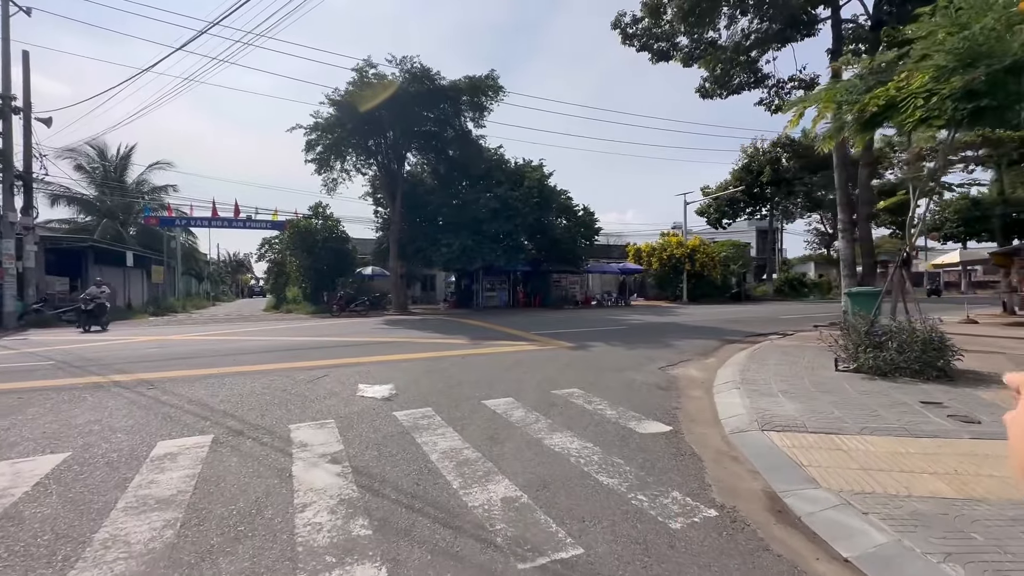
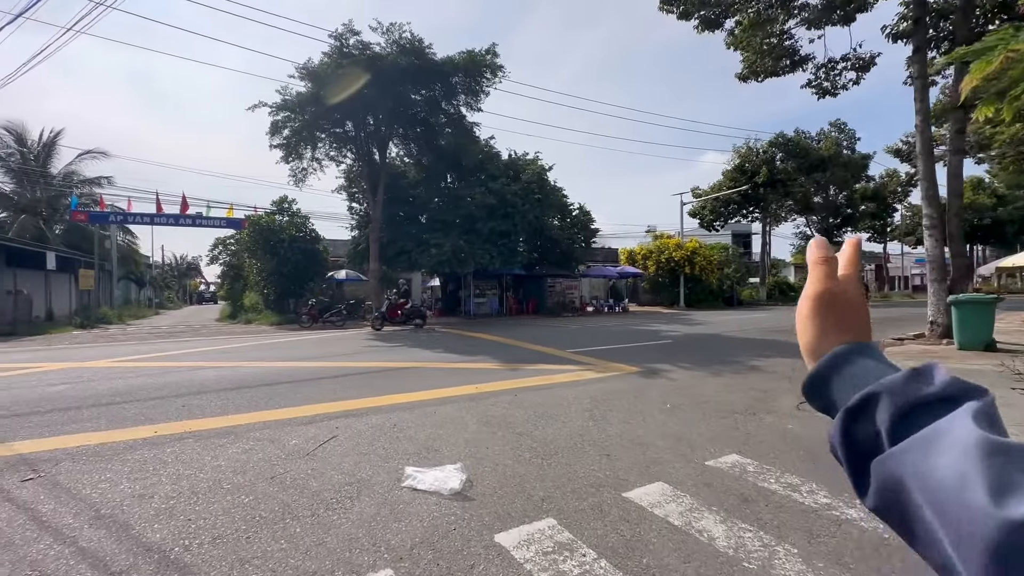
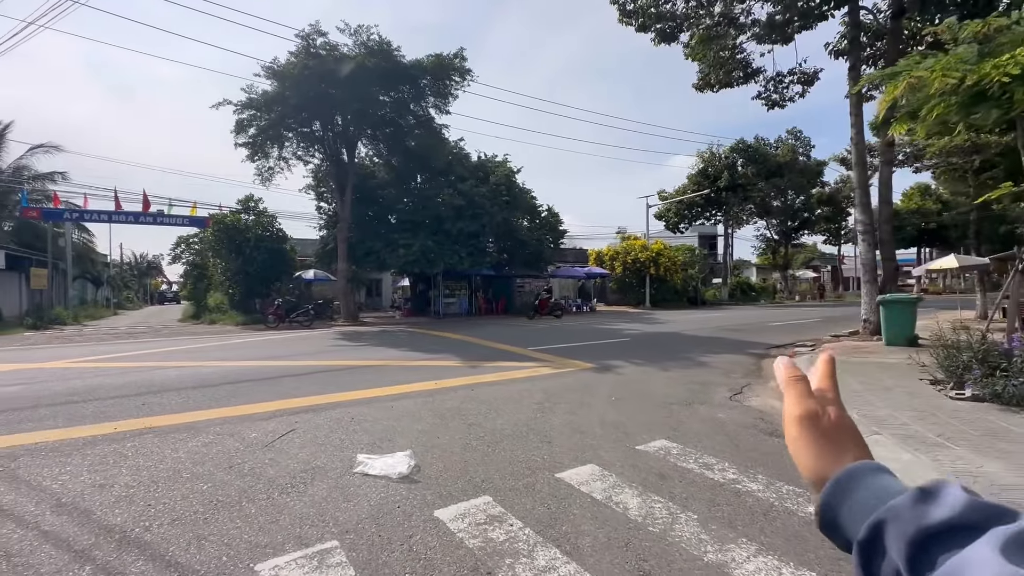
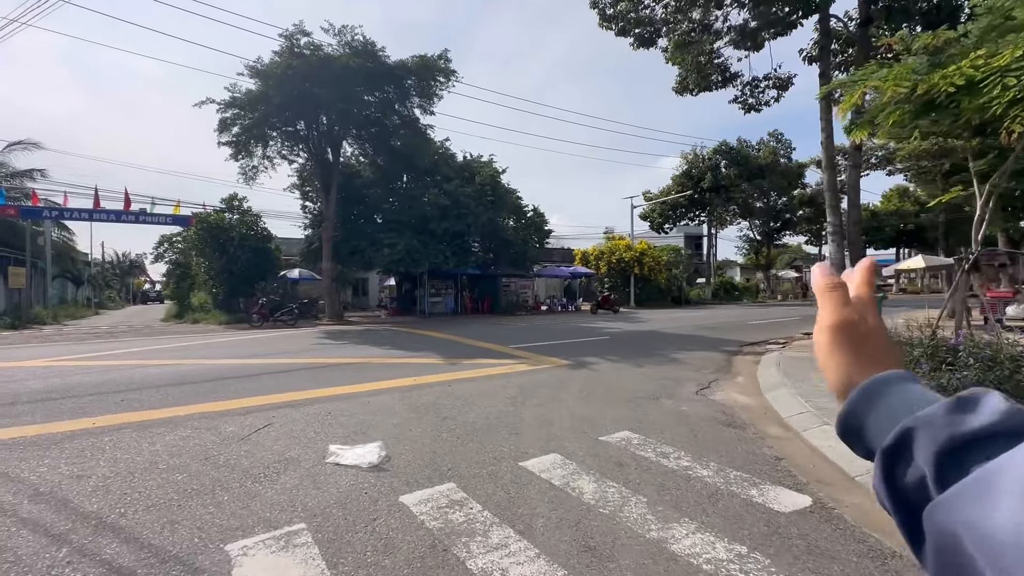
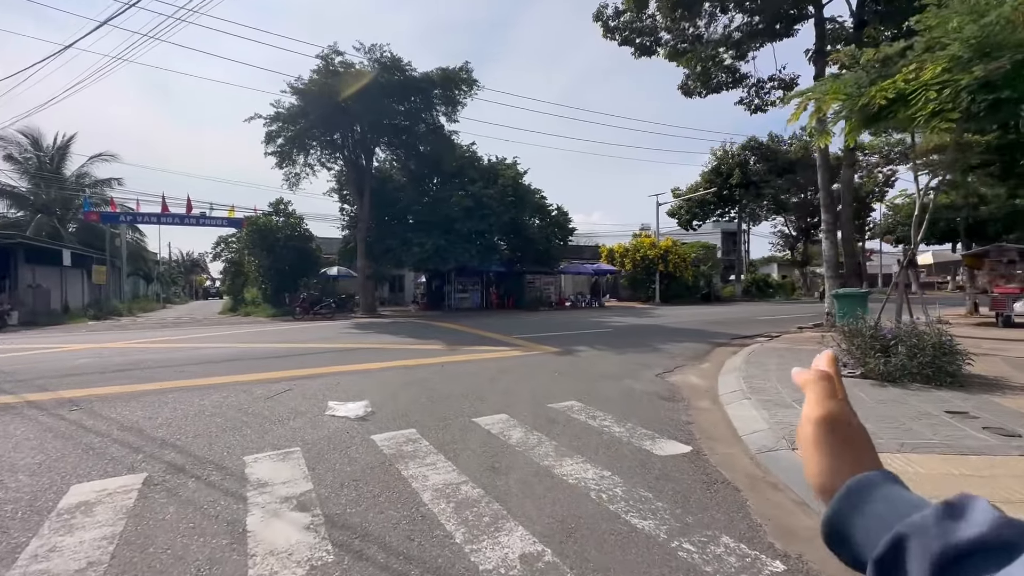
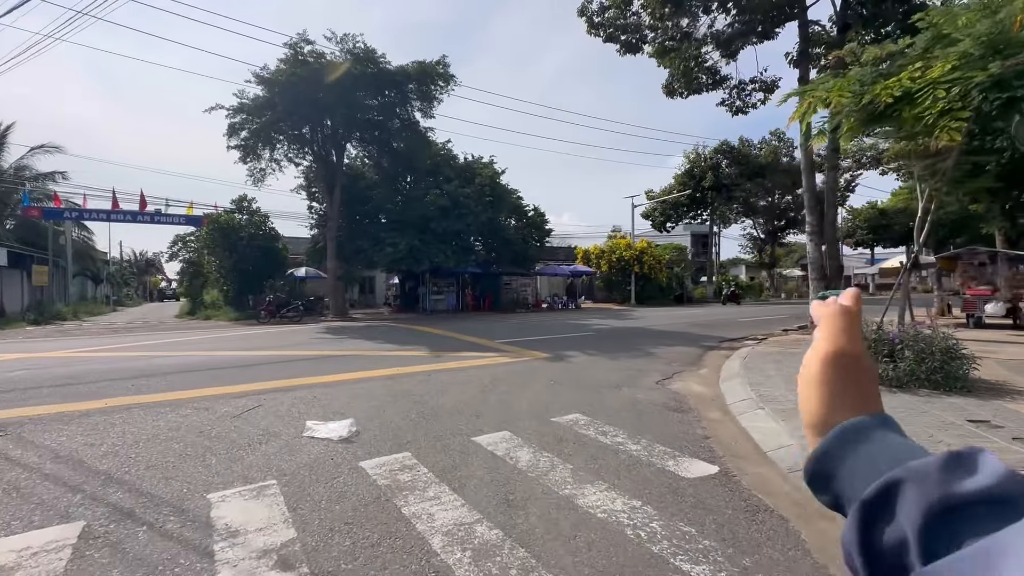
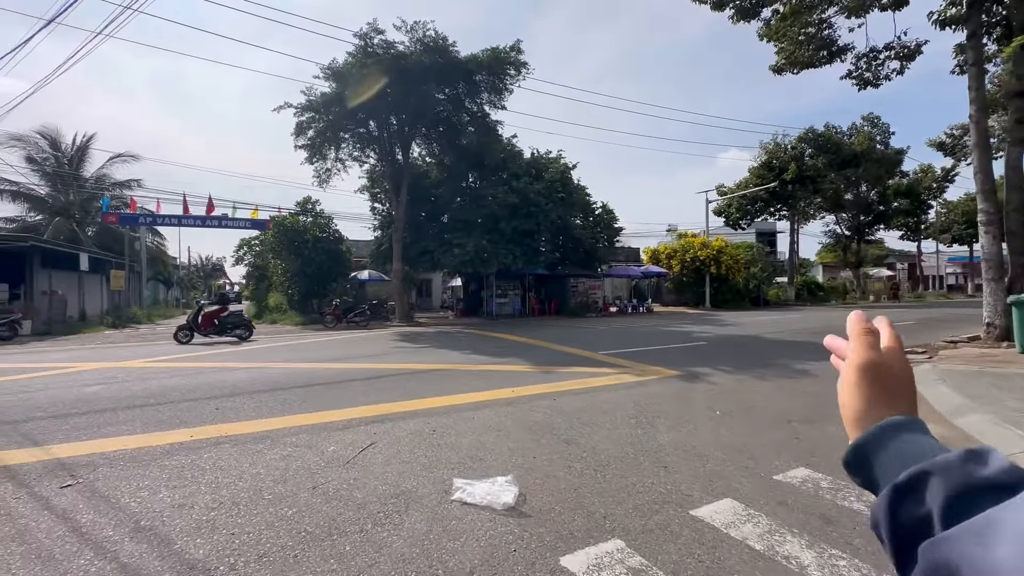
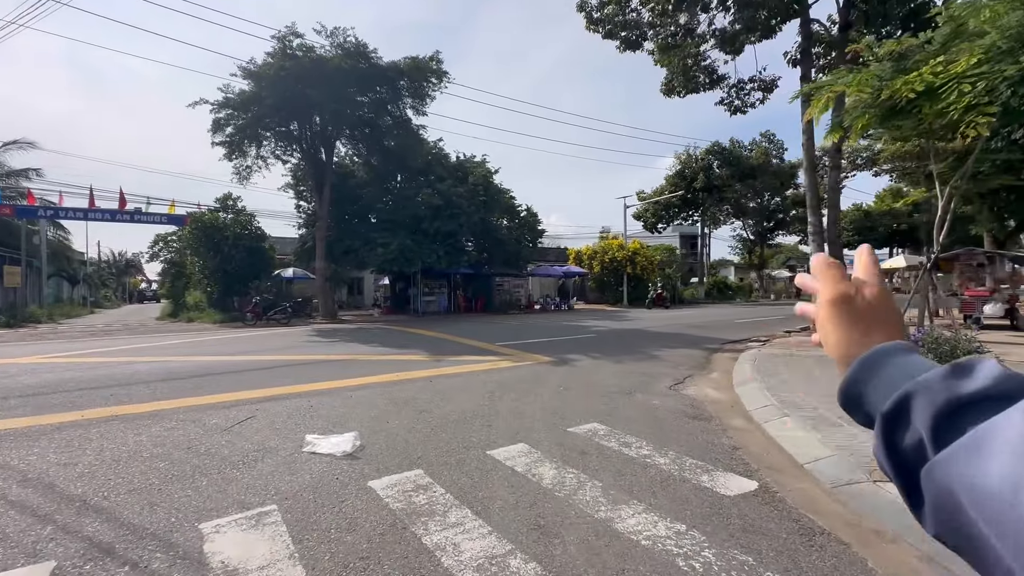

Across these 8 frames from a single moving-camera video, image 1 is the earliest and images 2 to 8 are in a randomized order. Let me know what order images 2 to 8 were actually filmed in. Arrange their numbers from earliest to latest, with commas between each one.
5, 6, 8, 4, 3, 2, 7
